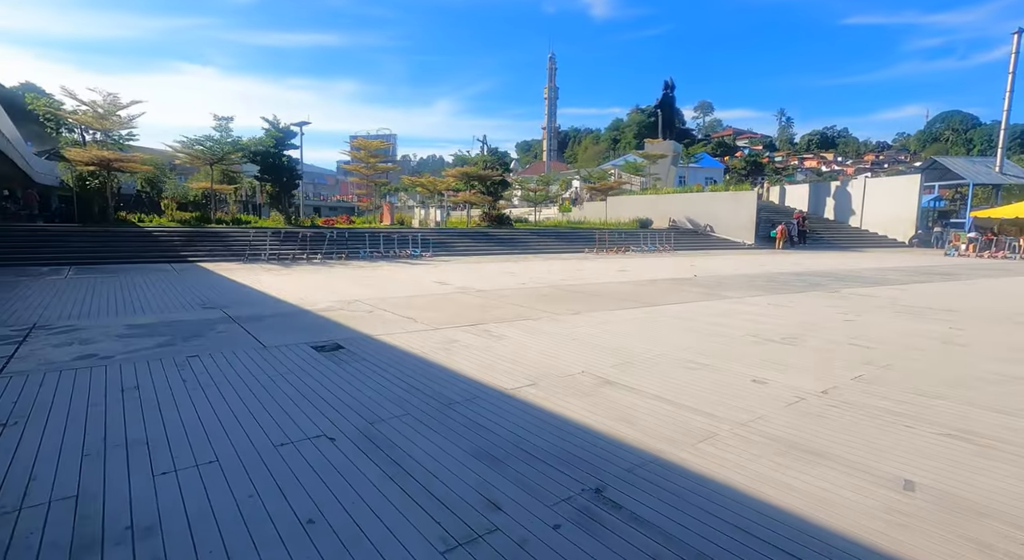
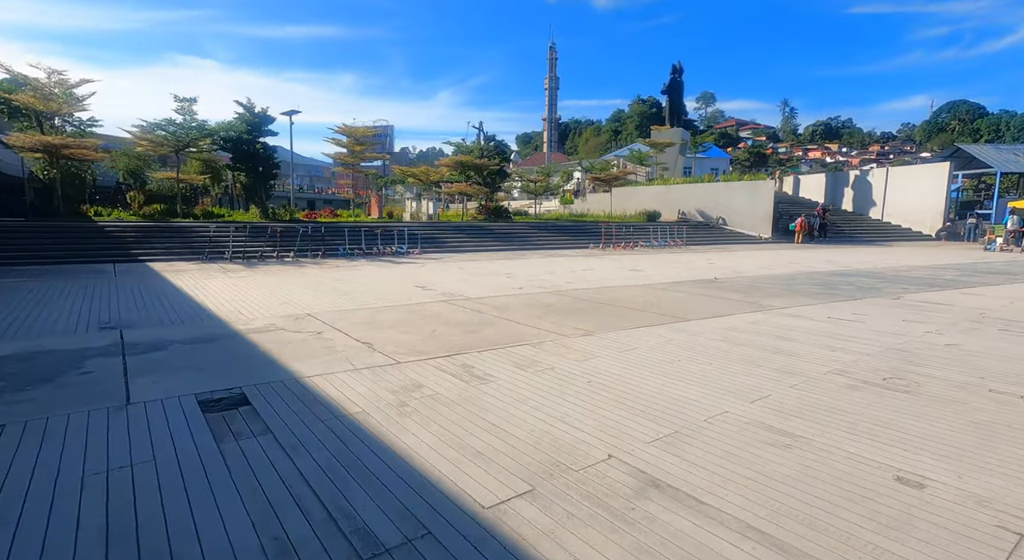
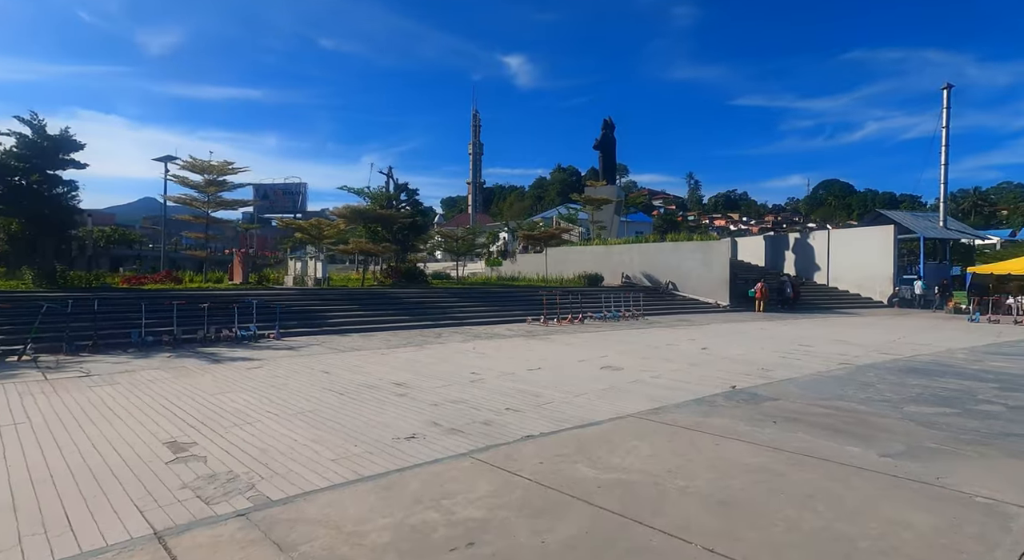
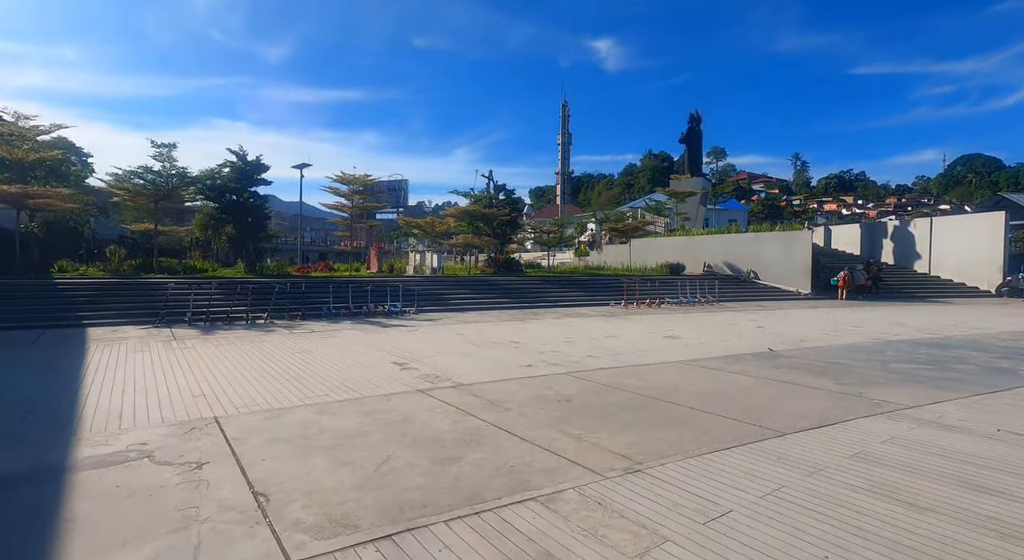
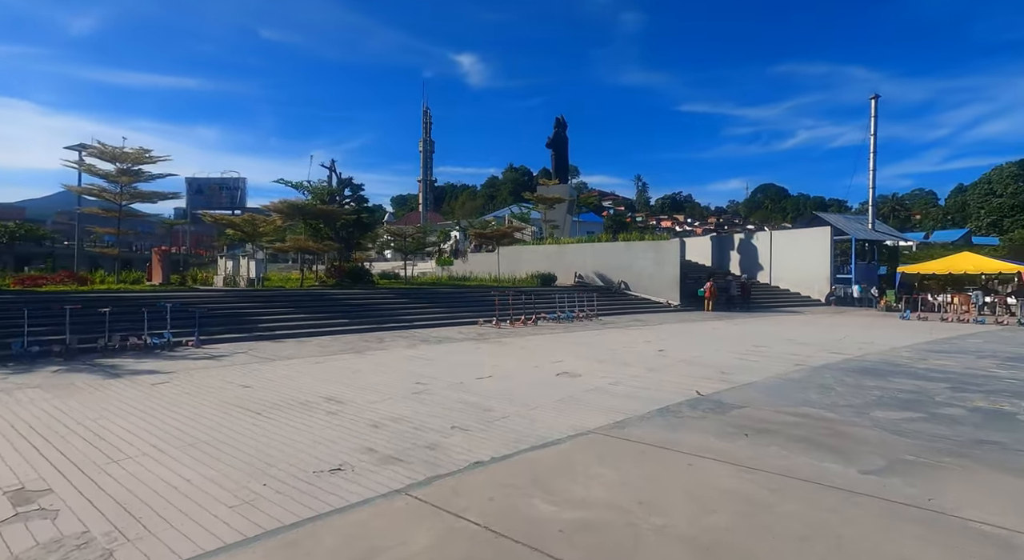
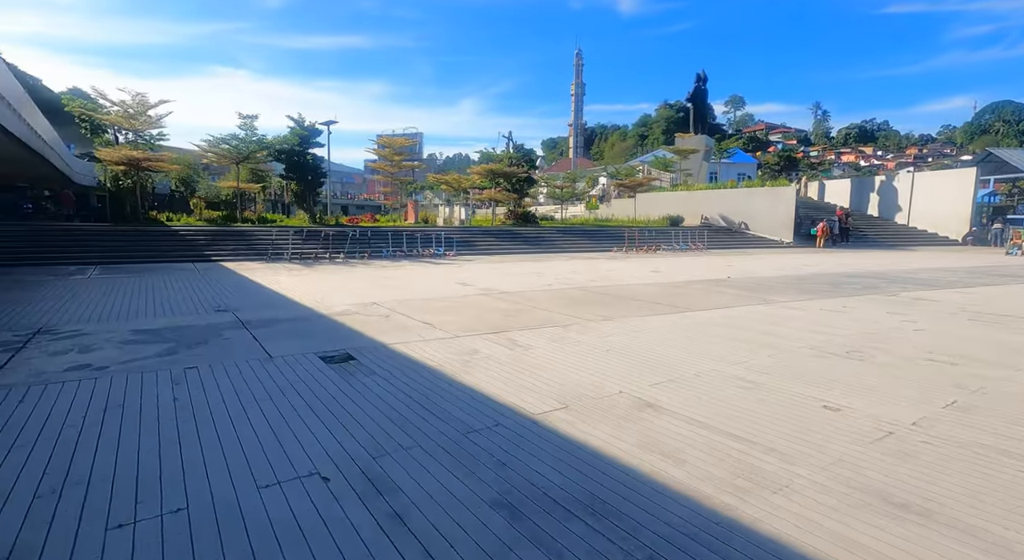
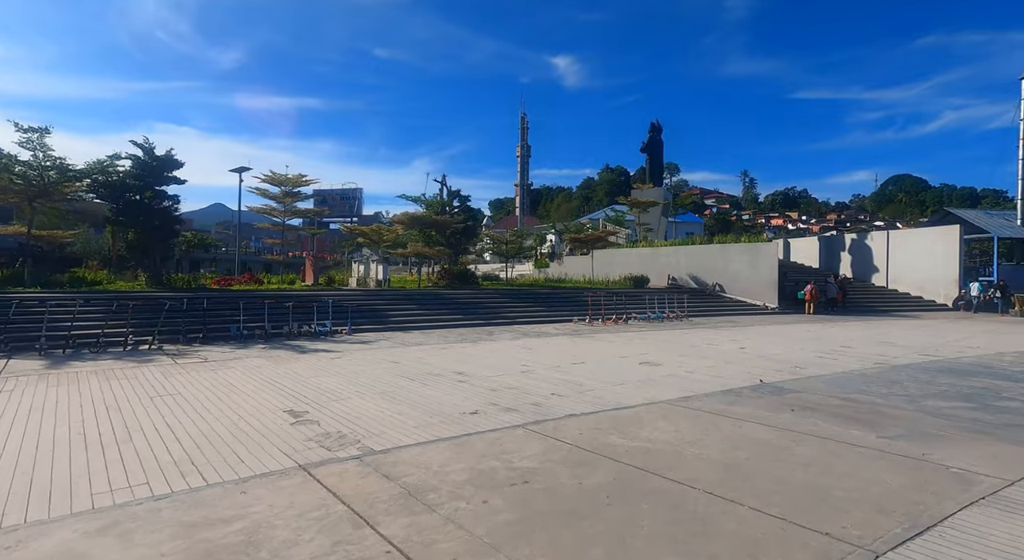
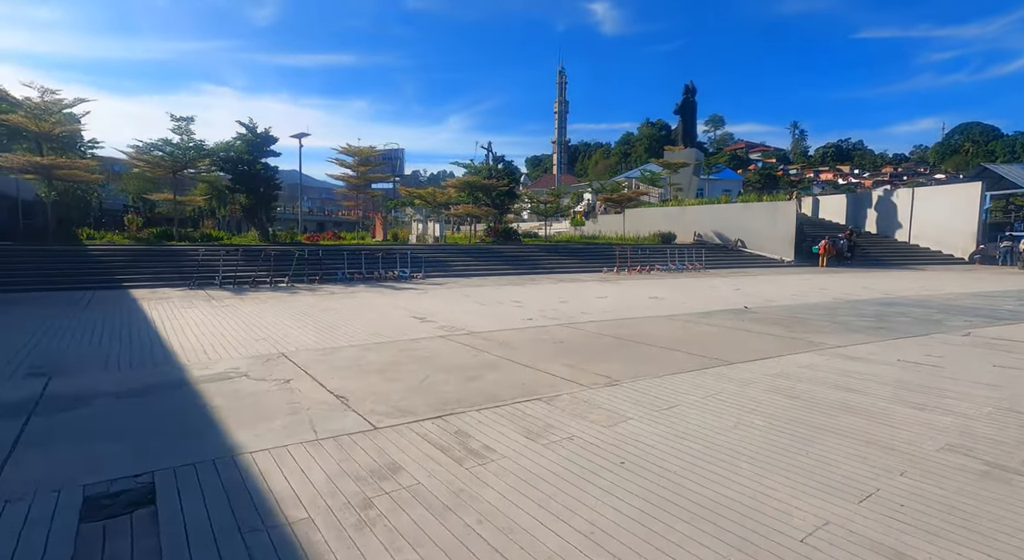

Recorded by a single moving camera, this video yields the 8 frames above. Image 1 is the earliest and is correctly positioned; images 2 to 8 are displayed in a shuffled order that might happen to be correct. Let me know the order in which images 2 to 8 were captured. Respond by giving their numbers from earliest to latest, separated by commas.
6, 2, 8, 4, 7, 3, 5
